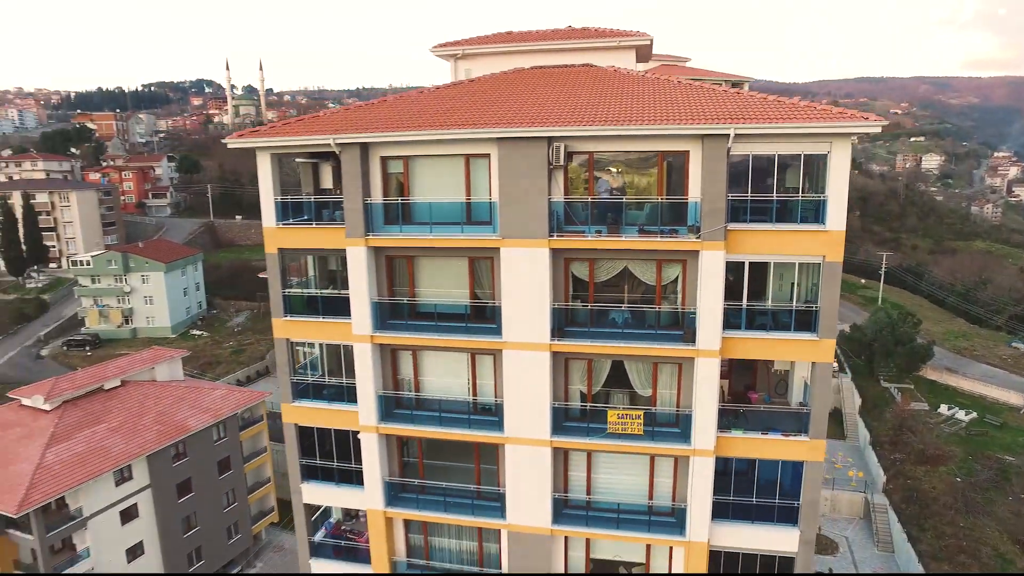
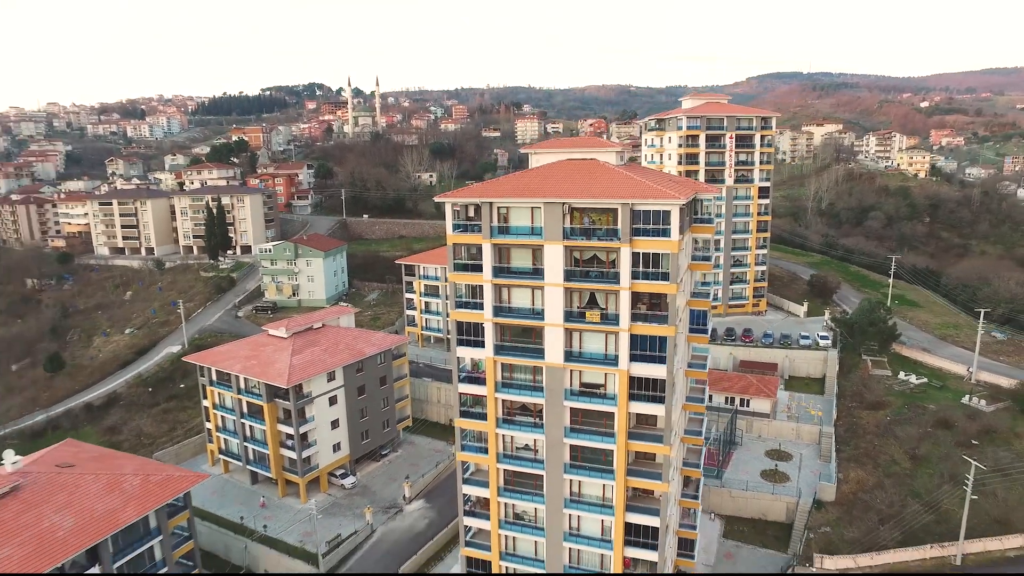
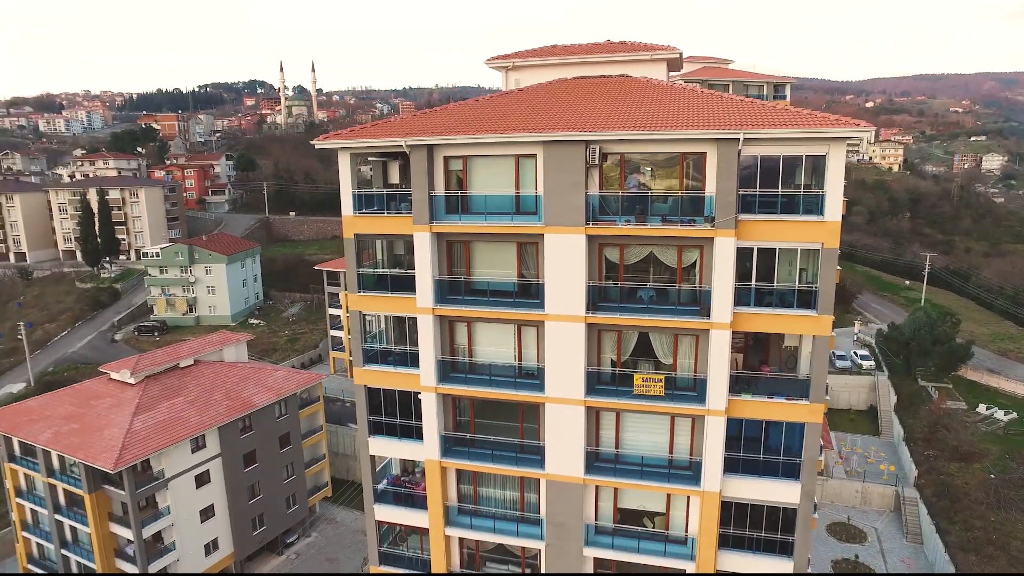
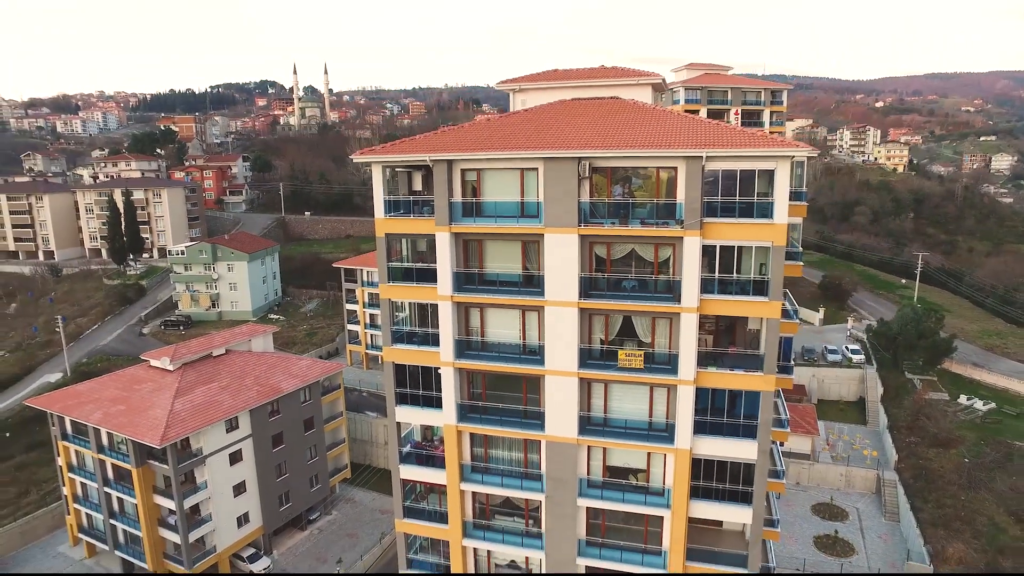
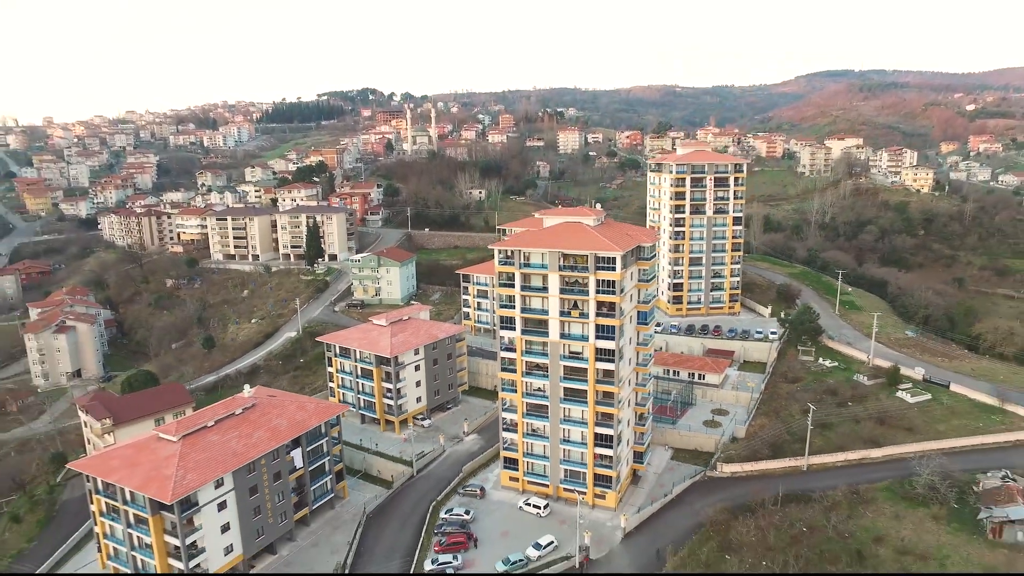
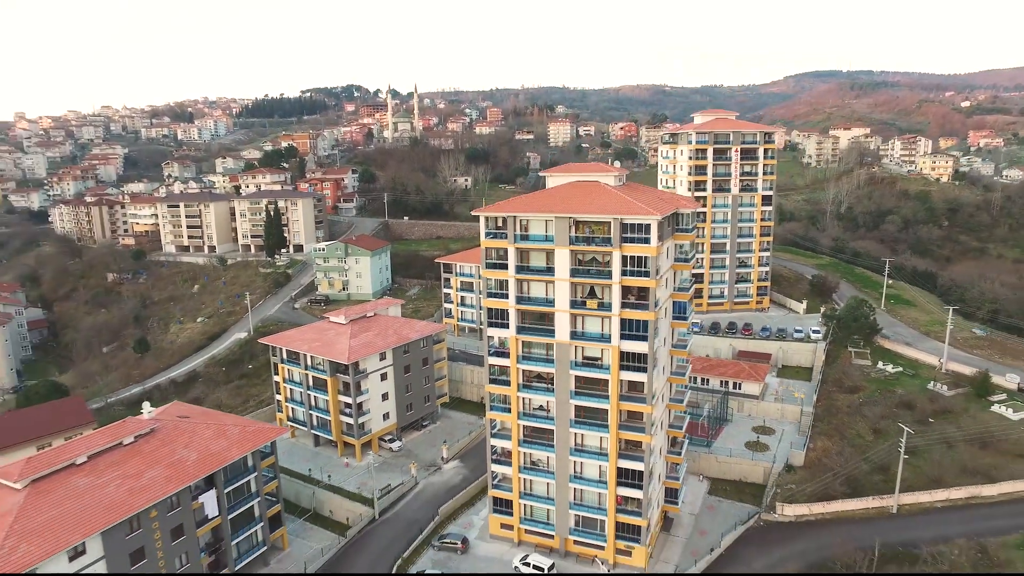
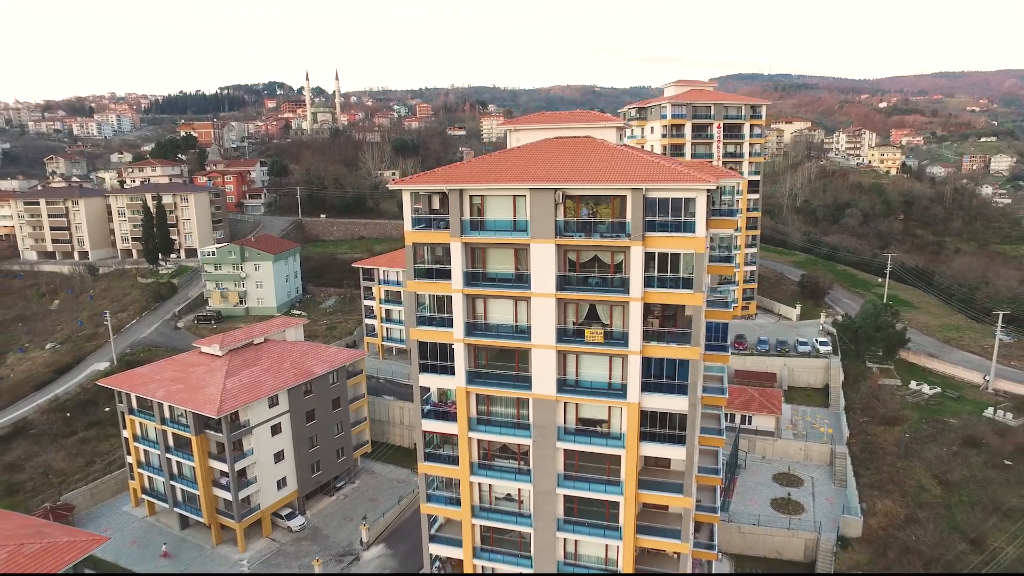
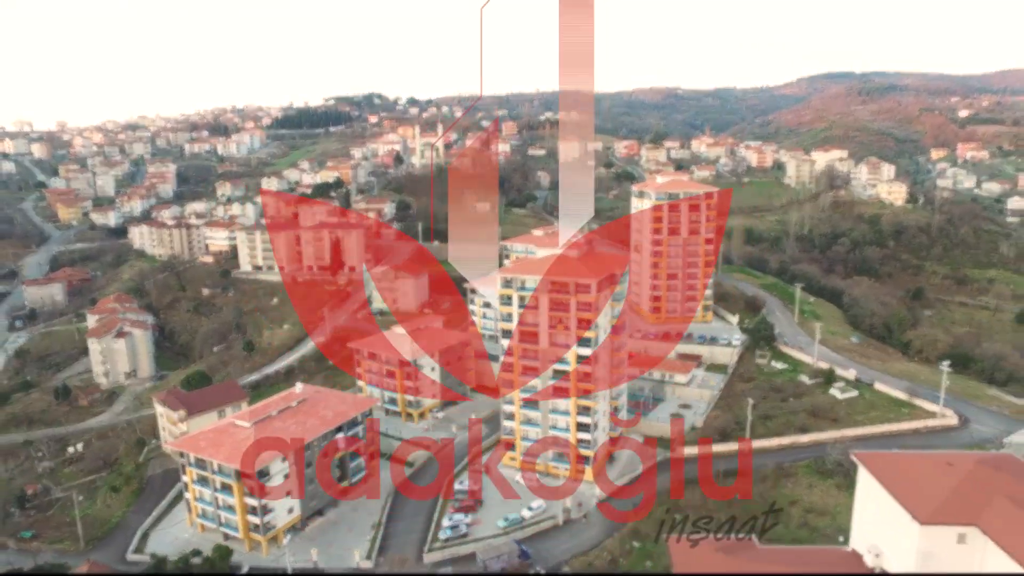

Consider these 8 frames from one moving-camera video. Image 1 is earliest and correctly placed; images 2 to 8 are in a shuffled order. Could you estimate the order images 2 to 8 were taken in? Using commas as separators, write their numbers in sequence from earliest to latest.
3, 4, 7, 2, 6, 5, 8
